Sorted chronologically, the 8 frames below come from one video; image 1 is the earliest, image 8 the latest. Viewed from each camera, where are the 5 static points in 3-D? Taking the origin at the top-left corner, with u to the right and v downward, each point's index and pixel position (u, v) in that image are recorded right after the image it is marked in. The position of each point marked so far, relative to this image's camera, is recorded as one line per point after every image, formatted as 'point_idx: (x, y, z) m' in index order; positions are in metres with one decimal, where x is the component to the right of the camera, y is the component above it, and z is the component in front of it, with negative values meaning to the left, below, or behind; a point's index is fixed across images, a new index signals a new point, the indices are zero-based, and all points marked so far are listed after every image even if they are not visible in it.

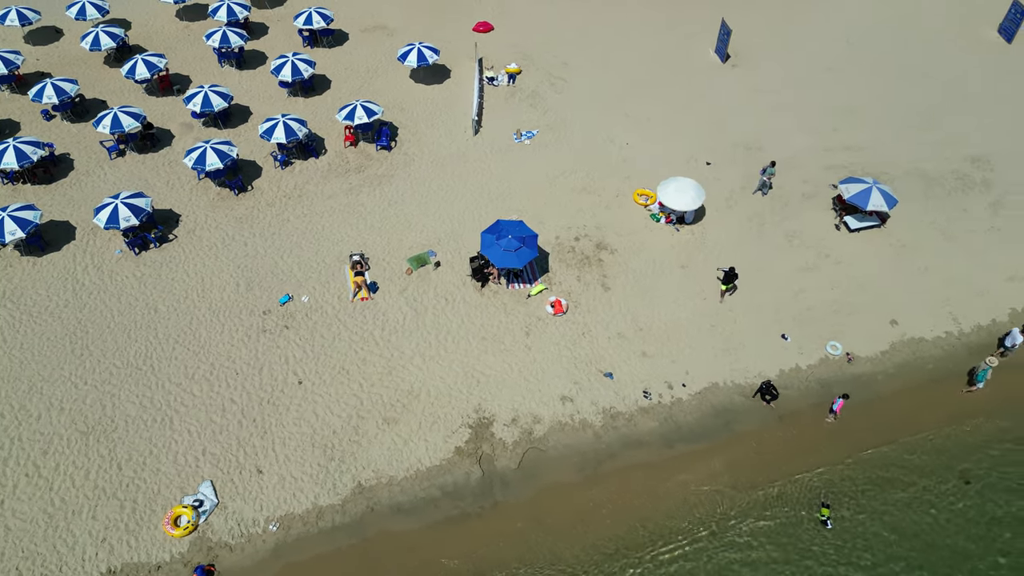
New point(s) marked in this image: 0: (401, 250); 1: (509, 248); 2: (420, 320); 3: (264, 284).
0: (-2.9, +1.0, +18.7) m
1: (-0.1, +0.9, +17.0) m
2: (-2.2, -0.8, +17.3) m
3: (-6.1, +0.1, +17.9) m
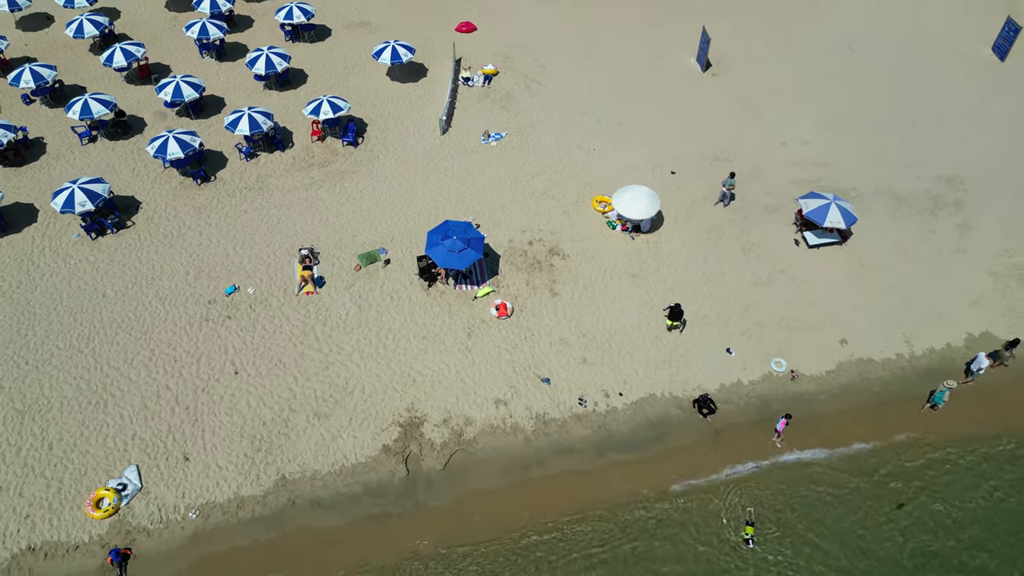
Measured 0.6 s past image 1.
0: (-4.1, +1.1, +18.8) m
1: (-1.4, +0.9, +17.0) m
2: (-3.6, -0.7, +17.3) m
3: (-7.4, +0.4, +18.0) m
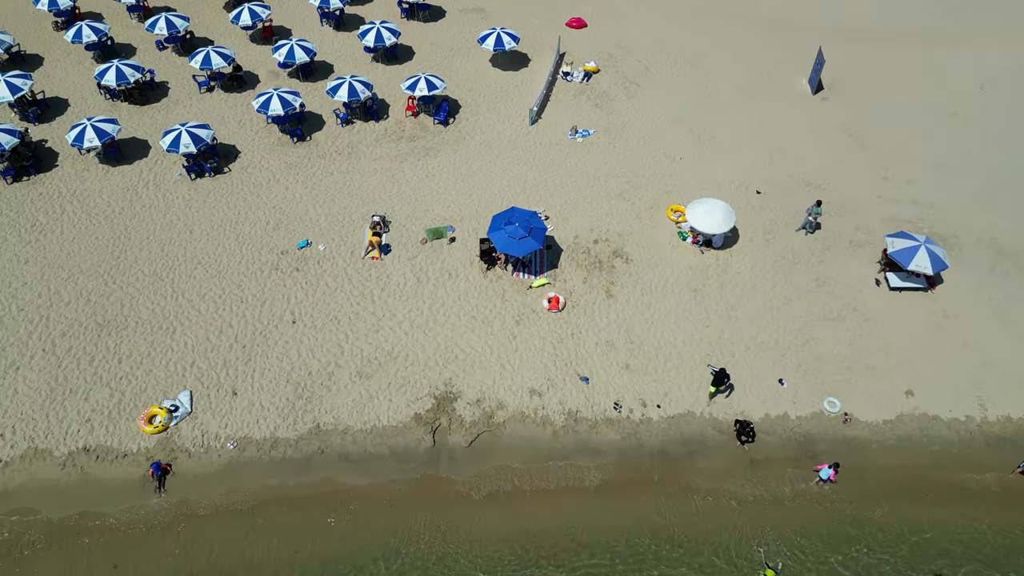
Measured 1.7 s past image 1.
0: (-2.4, +1.8, +19.4) m
1: (0.0, +1.2, +17.2) m
2: (-2.3, 0.0, +17.8) m
3: (-5.8, +1.6, +19.0) m
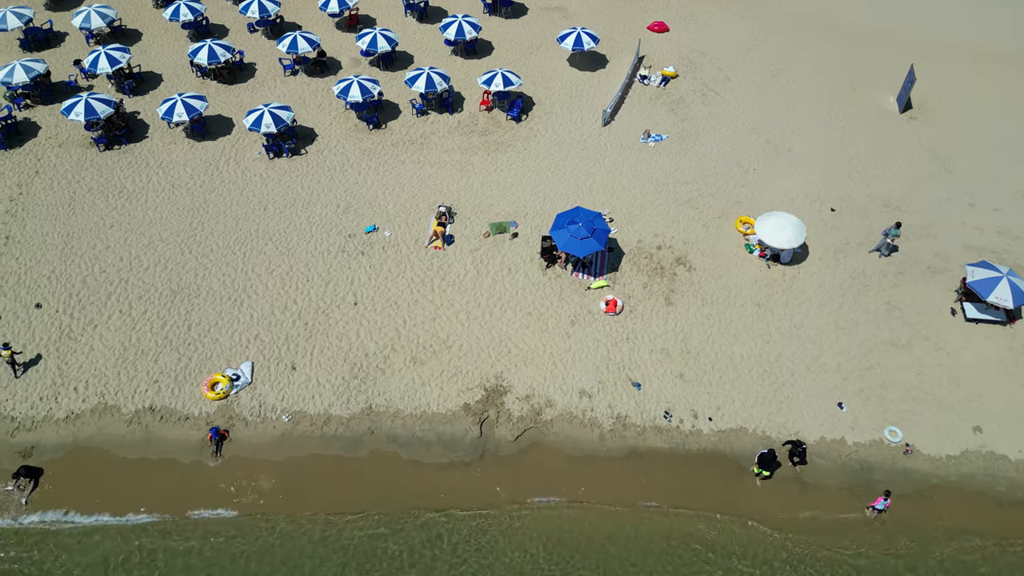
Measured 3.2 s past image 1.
0: (-0.7, +2.0, +19.5) m
1: (+1.5, +1.2, +17.2) m
2: (-0.8, +0.2, +18.0) m
3: (-4.1, +2.1, +19.5) m
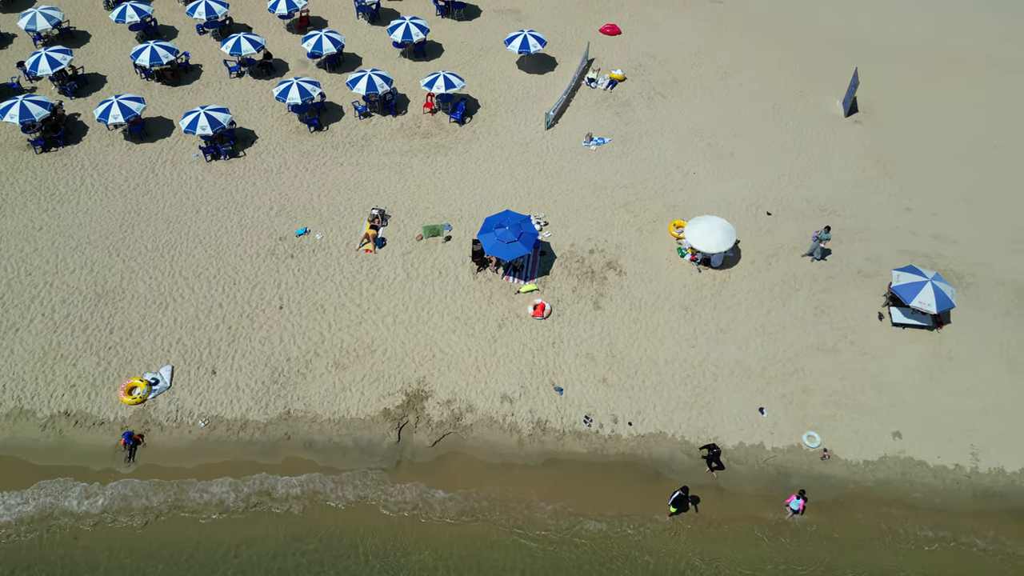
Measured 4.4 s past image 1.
0: (-2.4, +1.9, +19.4) m
1: (-0.2, +1.1, +17.1) m
2: (-2.6, +0.1, +17.9) m
3: (-5.9, +2.0, +19.4) m
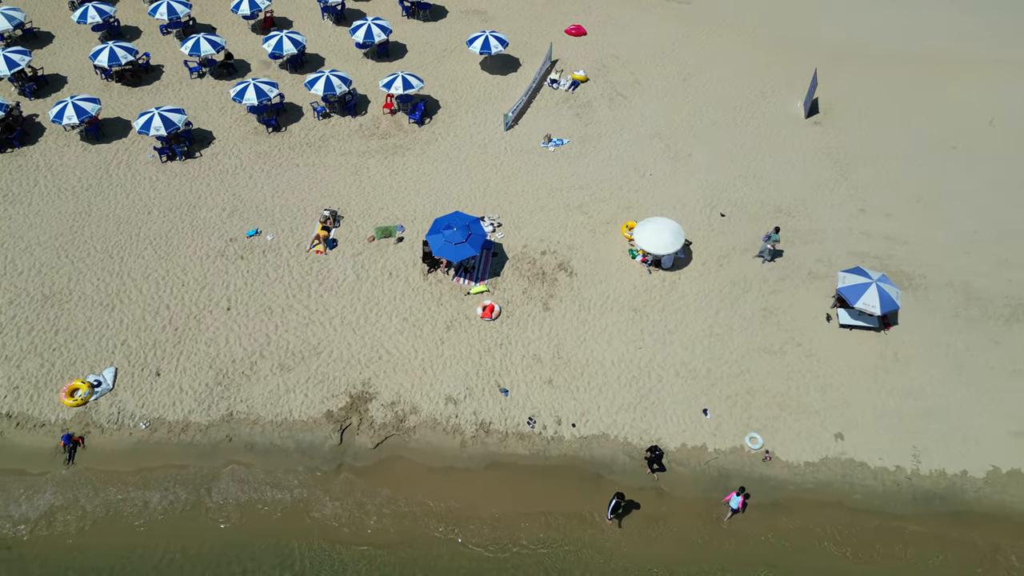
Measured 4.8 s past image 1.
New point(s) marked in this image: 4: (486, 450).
0: (-3.6, +1.9, +19.4) m
1: (-1.4, +1.1, +17.1) m
2: (-3.8, +0.1, +17.9) m
3: (-7.1, +1.9, +19.3) m
4: (-0.5, -3.4, +15.4) m
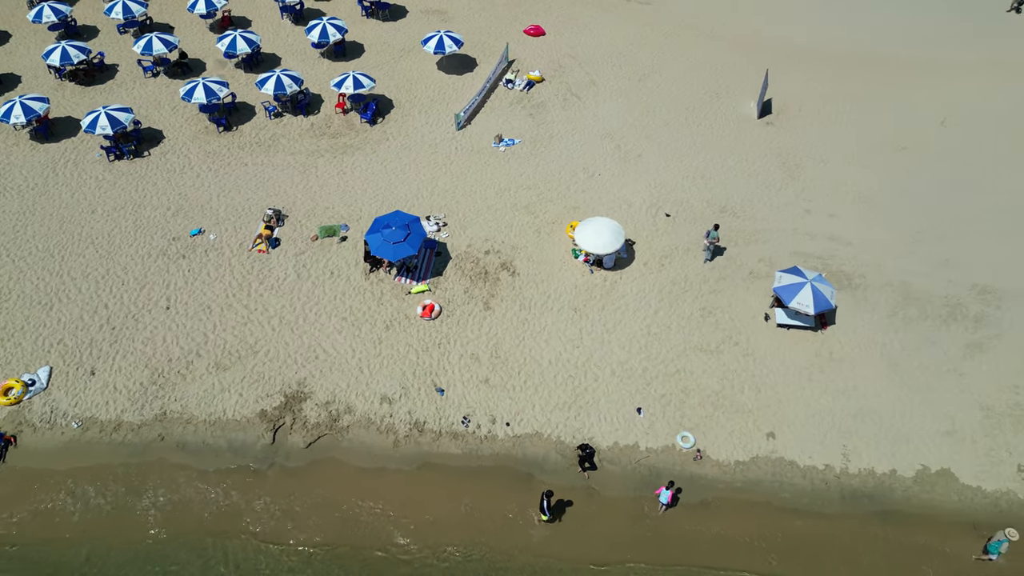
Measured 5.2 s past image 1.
0: (-5.1, +1.9, +19.4) m
1: (-2.9, +1.1, +17.1) m
2: (-5.3, +0.1, +17.9) m
3: (-8.5, +2.0, +19.3) m
4: (-2.0, -3.4, +15.4) m
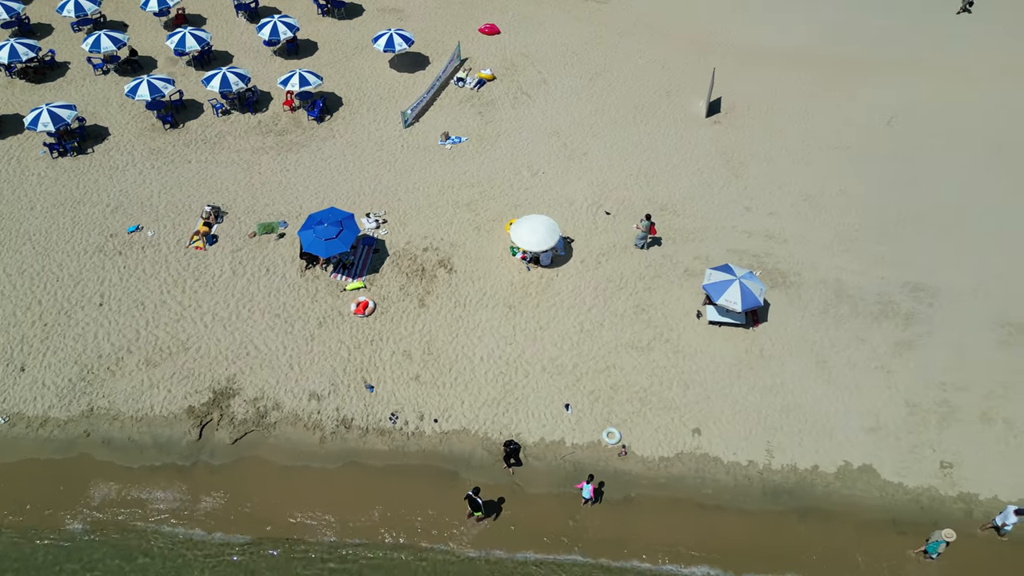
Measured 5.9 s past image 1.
0: (-6.7, +2.0, +19.4) m
1: (-4.4, +1.2, +17.1) m
2: (-6.8, +0.2, +17.9) m
3: (-10.1, +2.0, +19.3) m
4: (-3.5, -3.3, +15.4) m
